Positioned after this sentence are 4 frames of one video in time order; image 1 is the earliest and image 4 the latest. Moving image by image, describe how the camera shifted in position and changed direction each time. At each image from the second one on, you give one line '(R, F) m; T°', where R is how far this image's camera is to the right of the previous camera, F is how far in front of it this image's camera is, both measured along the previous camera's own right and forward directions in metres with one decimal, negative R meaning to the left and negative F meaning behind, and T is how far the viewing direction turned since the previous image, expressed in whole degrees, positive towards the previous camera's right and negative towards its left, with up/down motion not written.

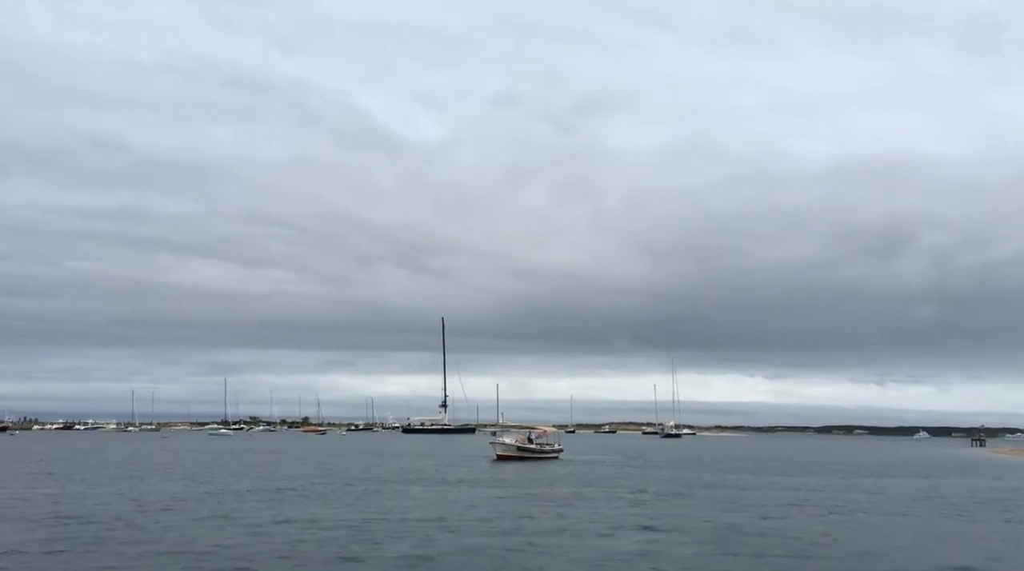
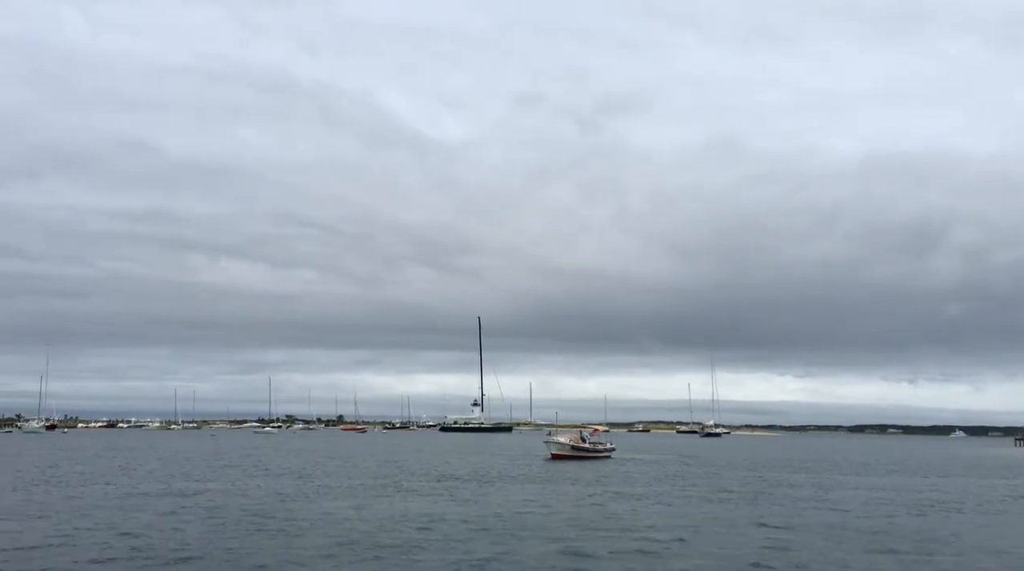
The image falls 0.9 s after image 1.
(-4.0, +0.2) m; -2°
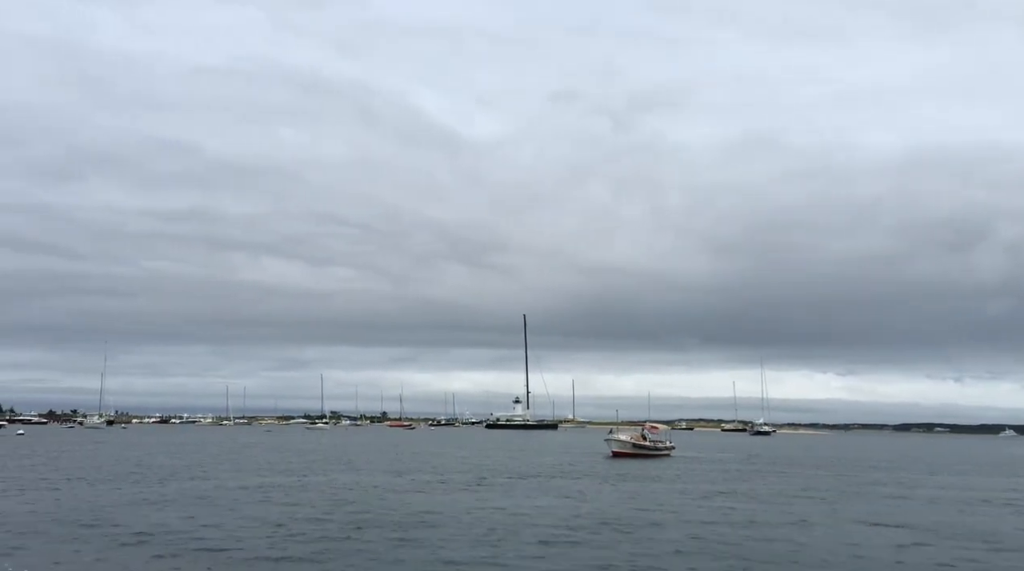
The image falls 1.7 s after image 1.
(-3.6, +0.3) m; -2°
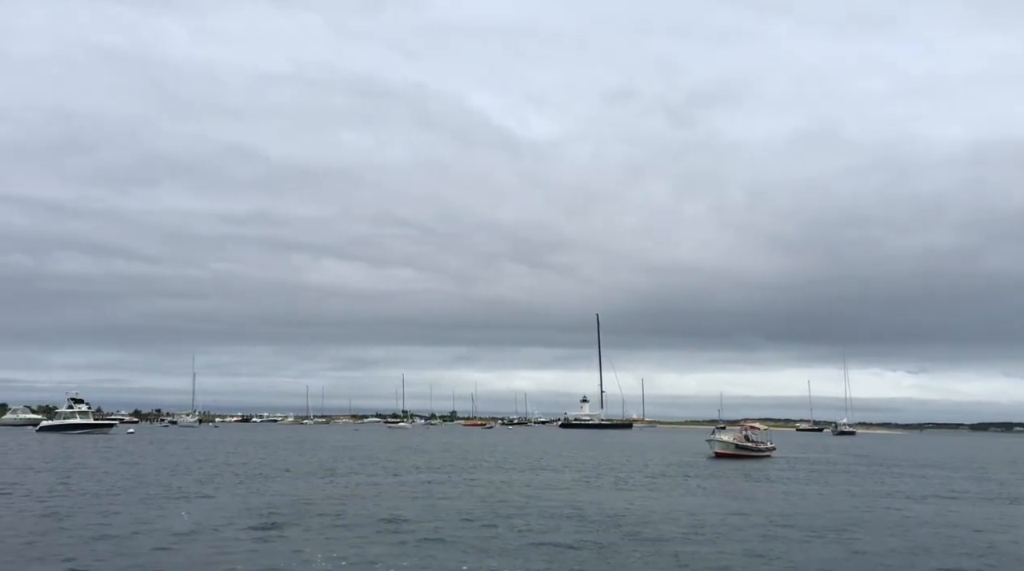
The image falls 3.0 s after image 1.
(-5.9, +1.4) m; -4°
